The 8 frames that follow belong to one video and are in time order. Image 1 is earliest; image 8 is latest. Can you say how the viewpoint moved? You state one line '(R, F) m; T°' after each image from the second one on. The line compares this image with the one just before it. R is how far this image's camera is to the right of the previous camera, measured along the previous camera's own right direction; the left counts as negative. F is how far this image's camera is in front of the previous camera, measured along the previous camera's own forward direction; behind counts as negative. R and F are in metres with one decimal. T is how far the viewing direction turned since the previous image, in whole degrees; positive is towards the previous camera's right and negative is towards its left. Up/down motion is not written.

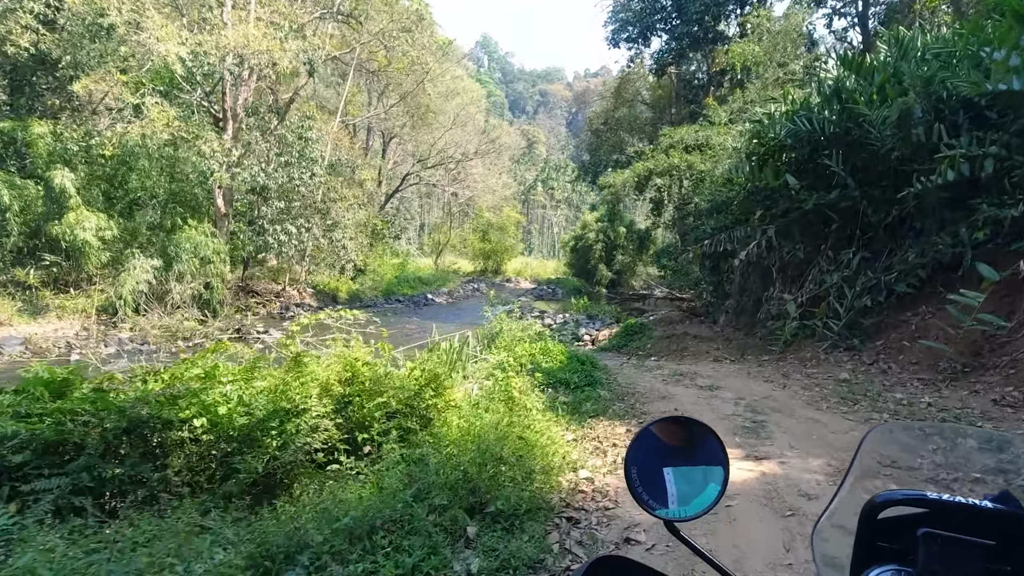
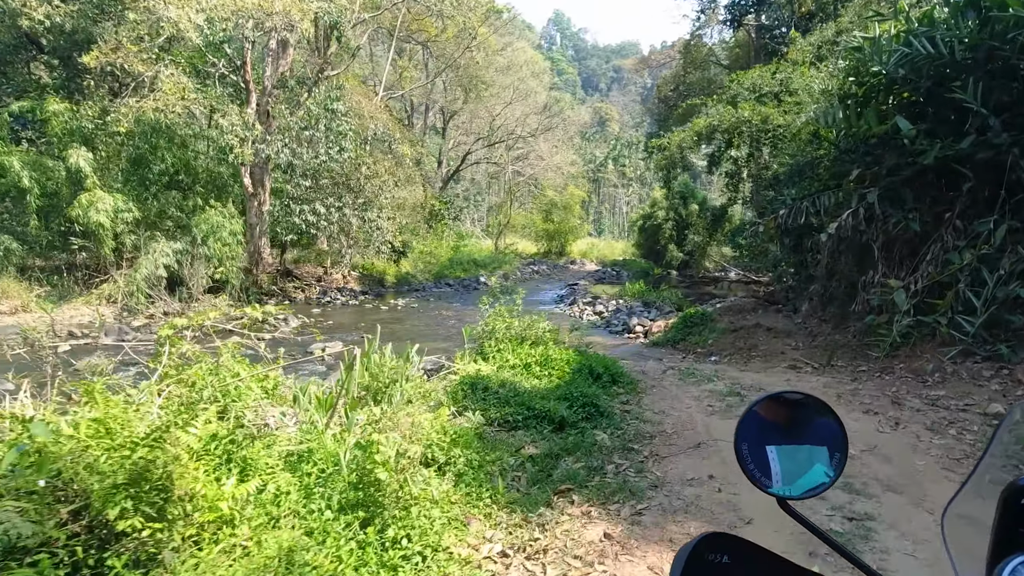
(+0.8, +2.0) m; -7°
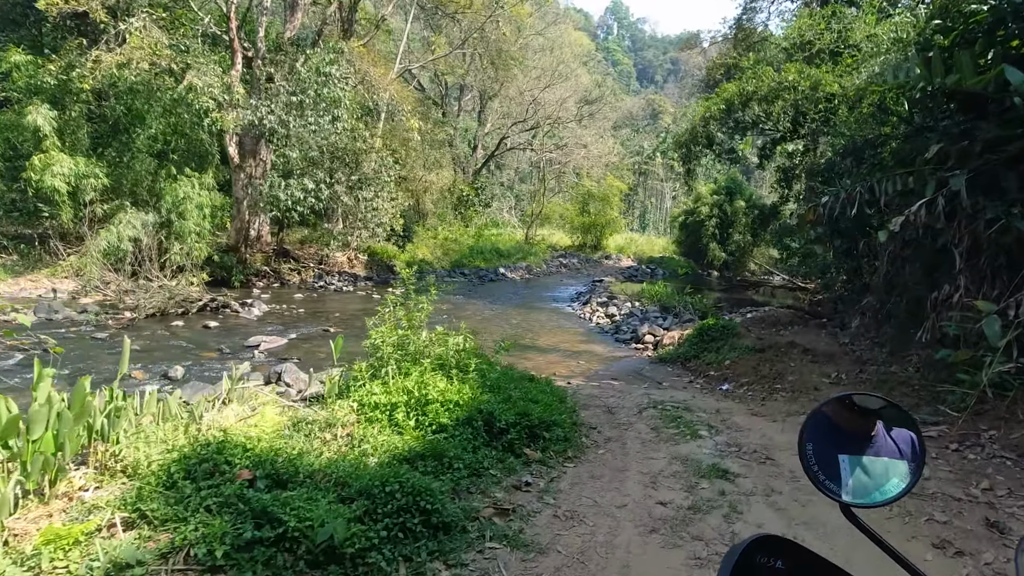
(+1.1, +2.0) m; -4°
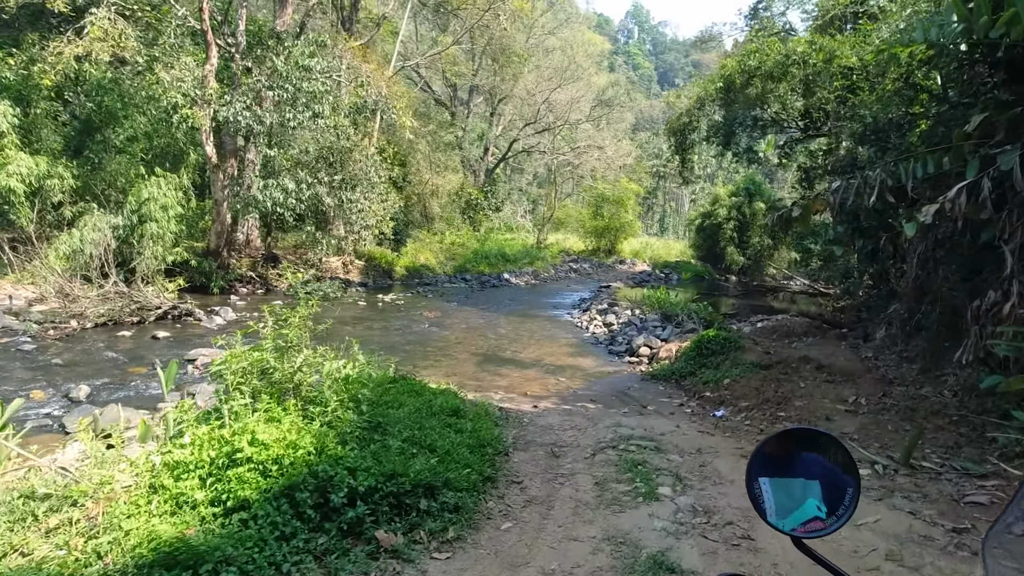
(+0.7, +1.1) m; -2°
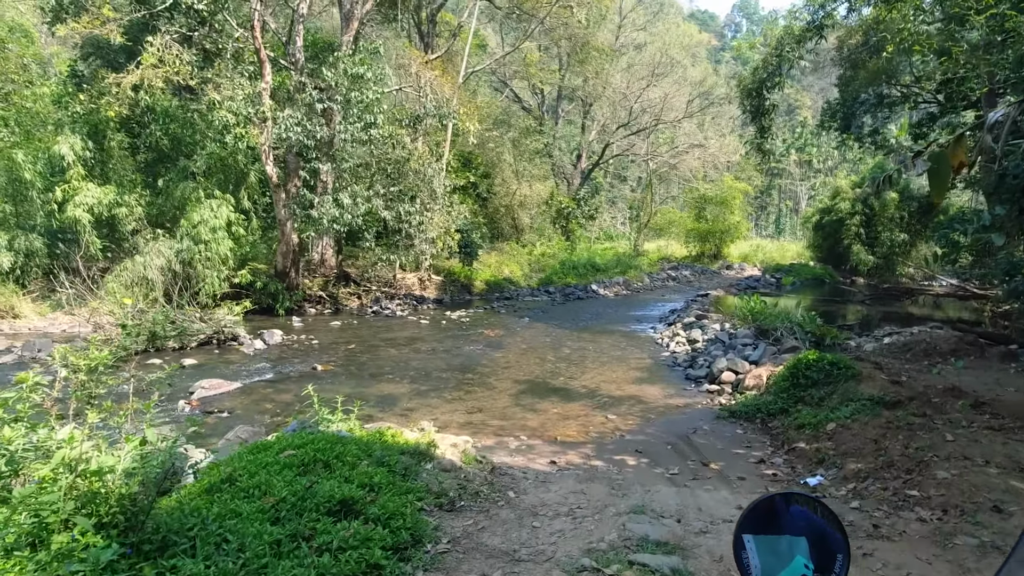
(+0.9, +1.6) m; -10°
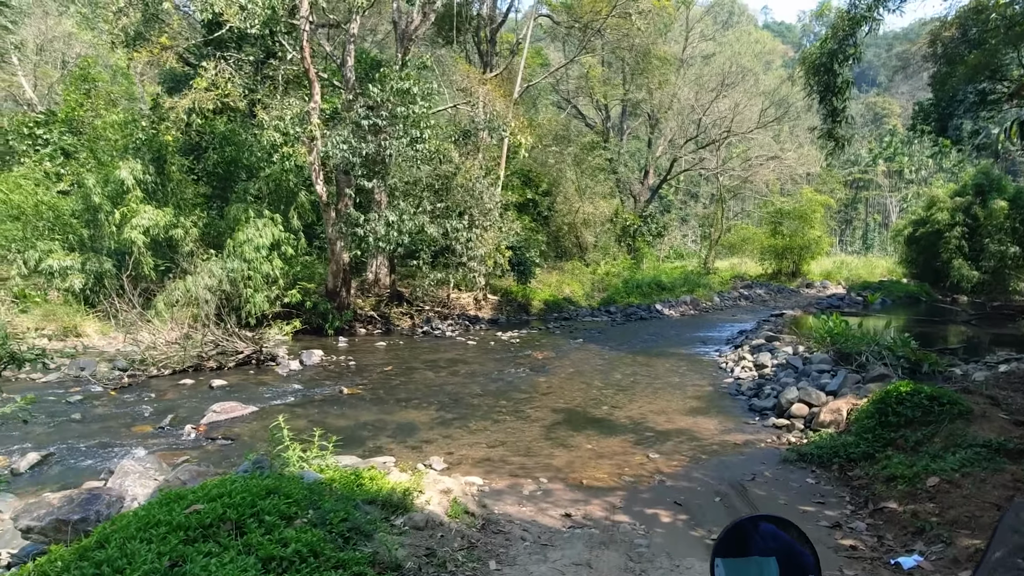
(+0.4, +0.8) m; -7°
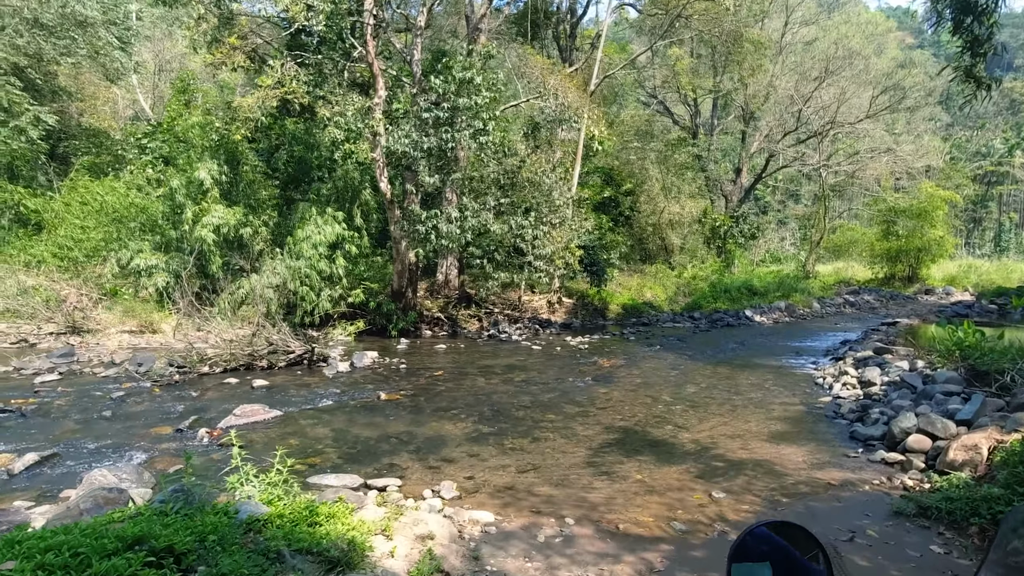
(+0.4, +0.9) m; -8°
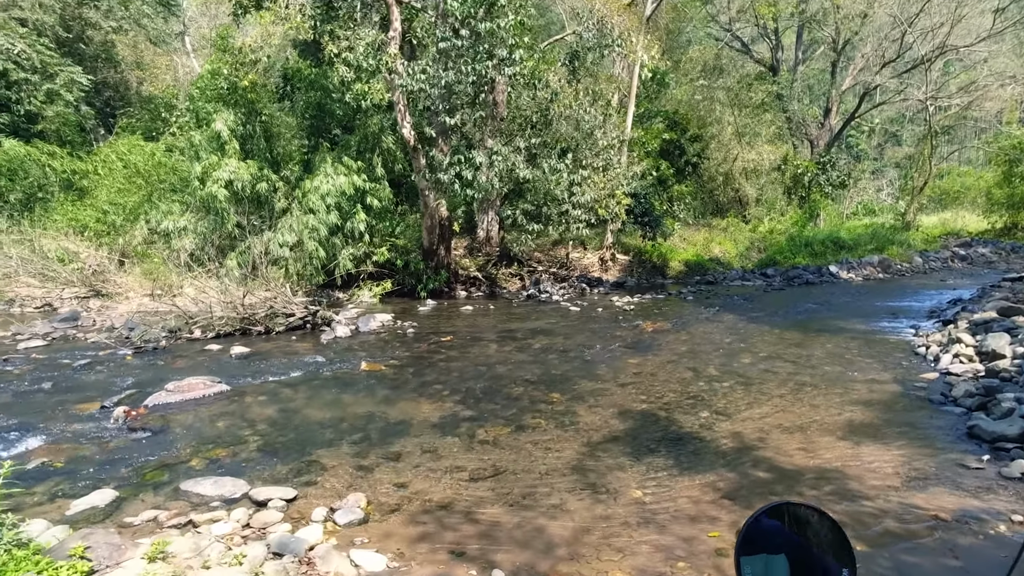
(+0.8, +1.5) m; -7°
